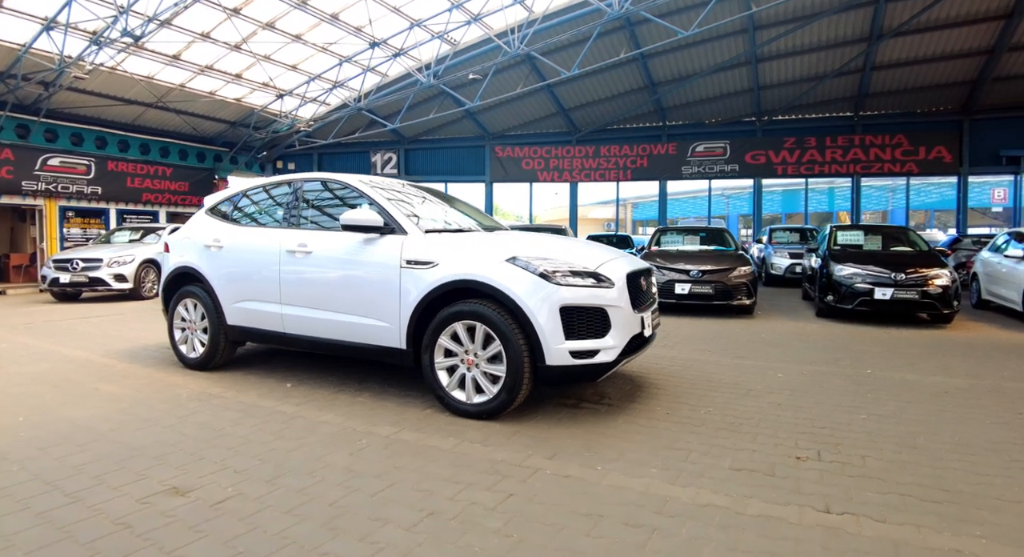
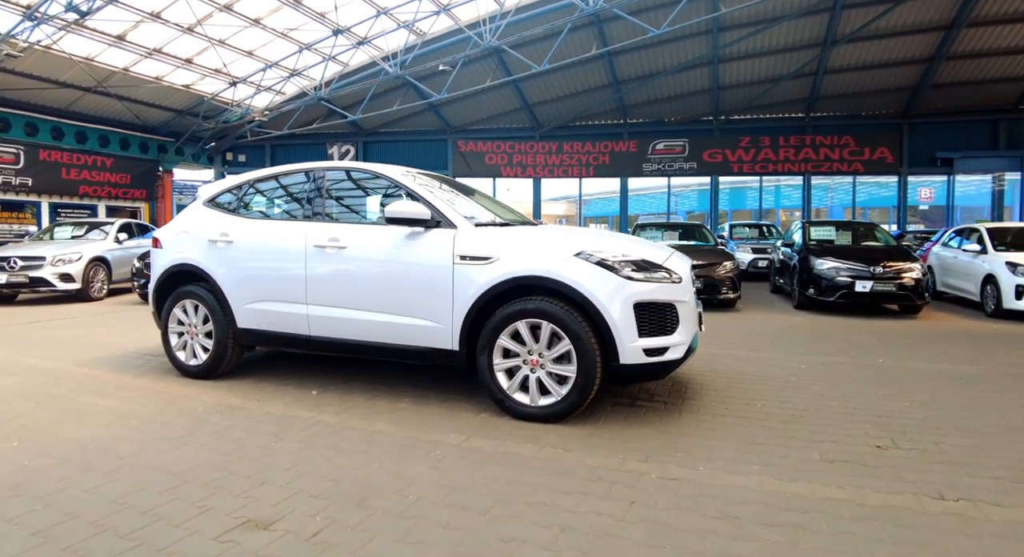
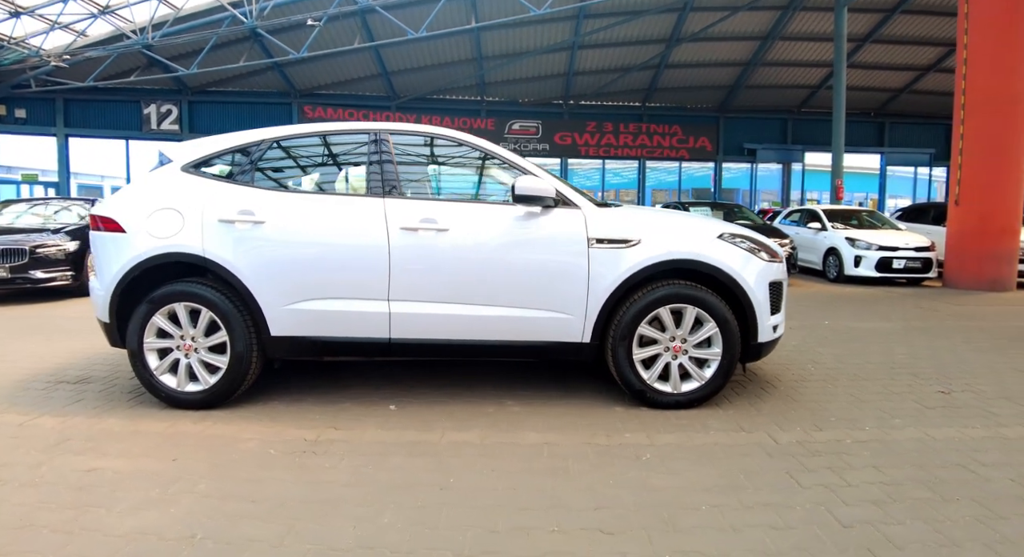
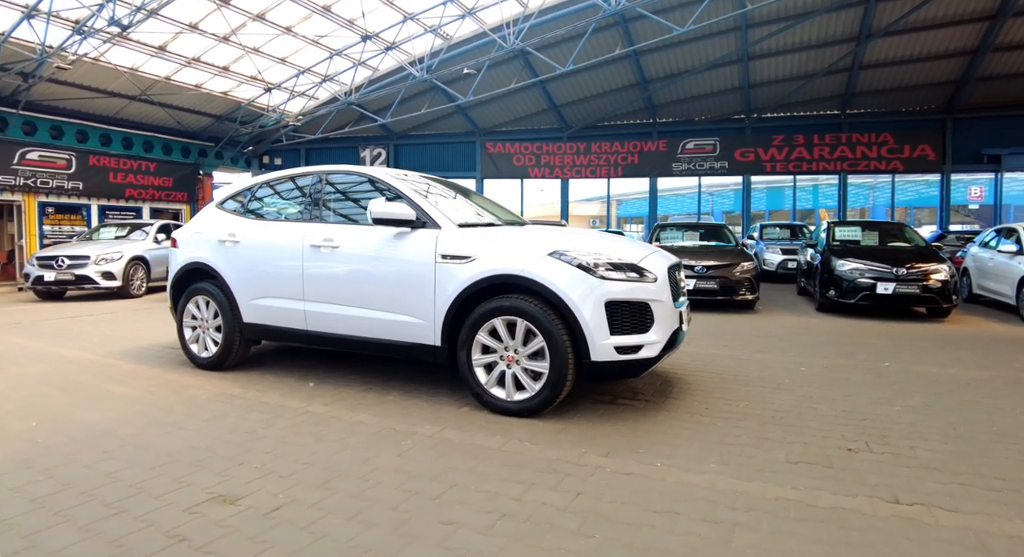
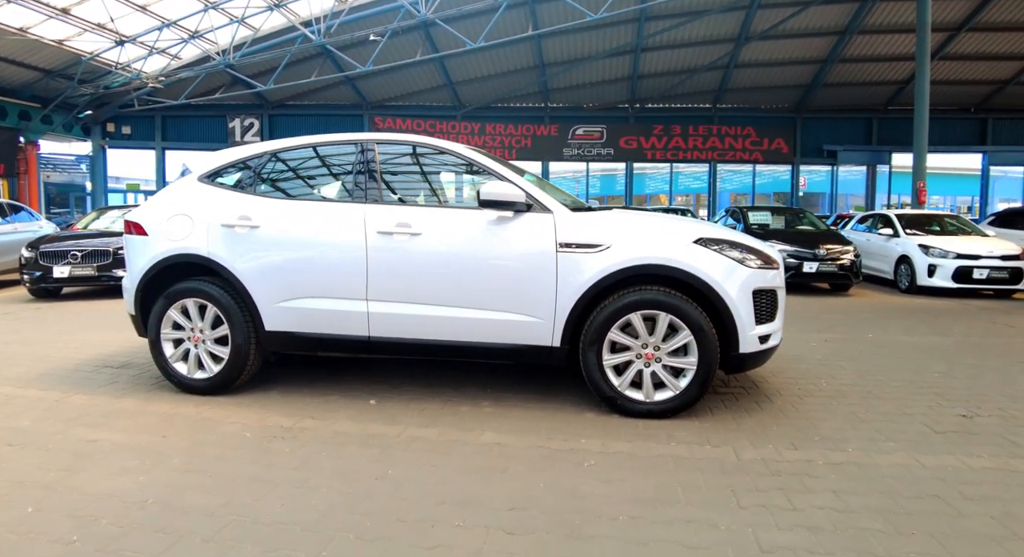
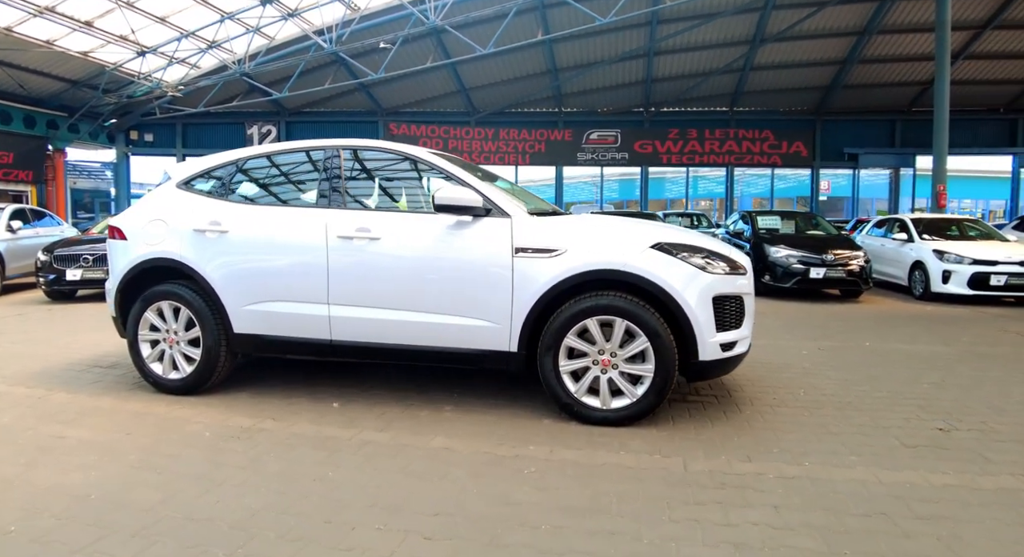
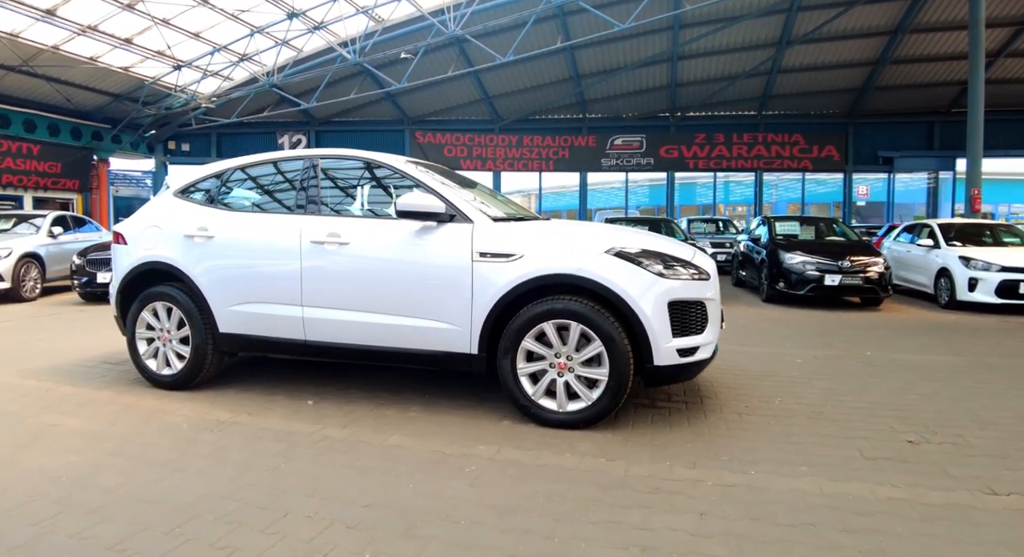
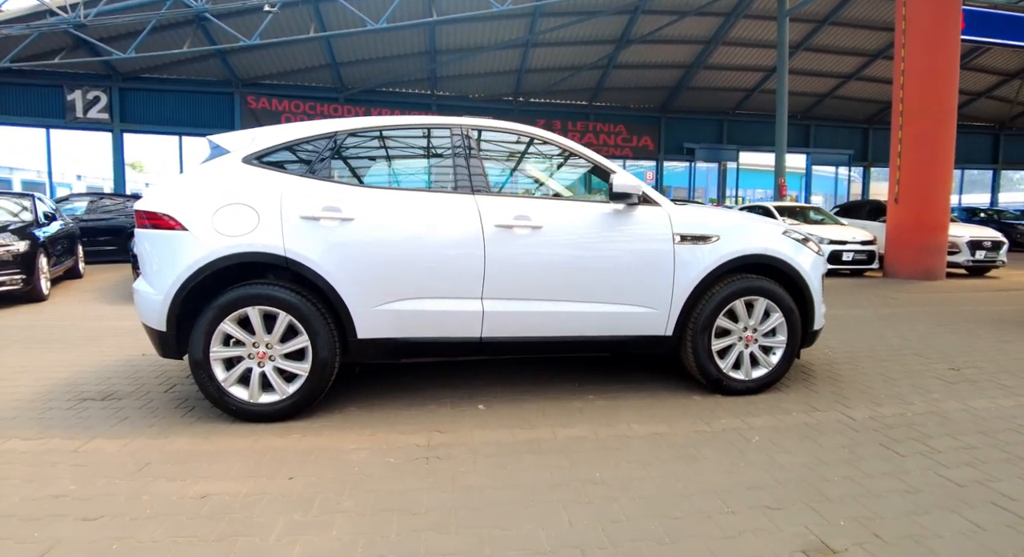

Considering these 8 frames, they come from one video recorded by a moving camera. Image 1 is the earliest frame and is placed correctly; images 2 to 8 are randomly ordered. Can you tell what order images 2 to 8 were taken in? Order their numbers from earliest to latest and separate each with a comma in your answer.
4, 2, 7, 6, 5, 3, 8
